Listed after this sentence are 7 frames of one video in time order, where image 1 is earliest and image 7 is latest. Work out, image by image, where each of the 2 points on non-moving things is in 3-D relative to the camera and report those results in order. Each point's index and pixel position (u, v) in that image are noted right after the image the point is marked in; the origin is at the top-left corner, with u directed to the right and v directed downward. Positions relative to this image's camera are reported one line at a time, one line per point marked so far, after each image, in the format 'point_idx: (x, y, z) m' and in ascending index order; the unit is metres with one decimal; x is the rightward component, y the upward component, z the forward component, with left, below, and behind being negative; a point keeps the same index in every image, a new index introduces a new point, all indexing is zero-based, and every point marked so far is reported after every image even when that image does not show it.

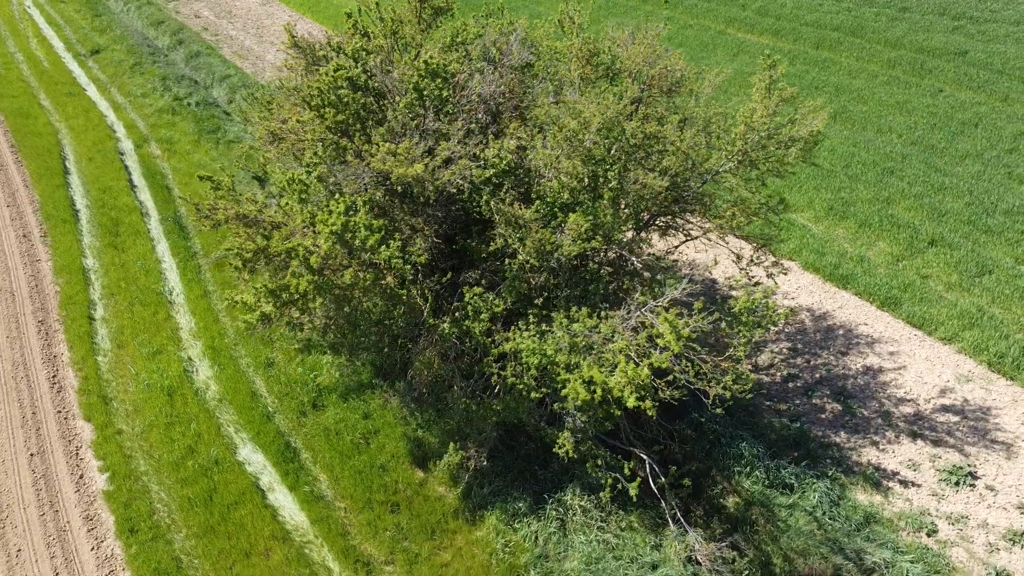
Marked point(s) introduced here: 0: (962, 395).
0: (+8.2, -1.9, +14.7) m
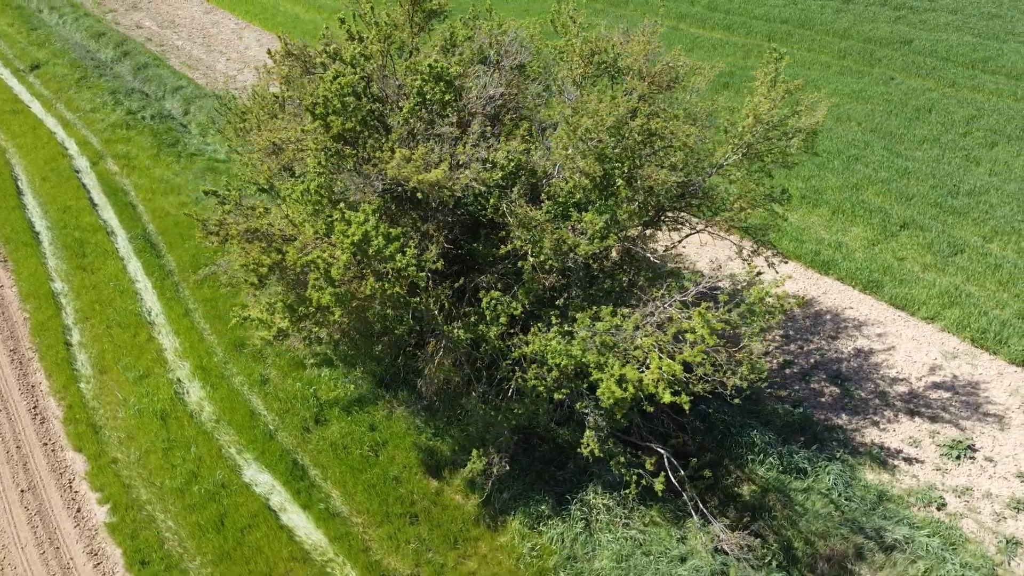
0: (+8.3, -1.6, +15.2) m
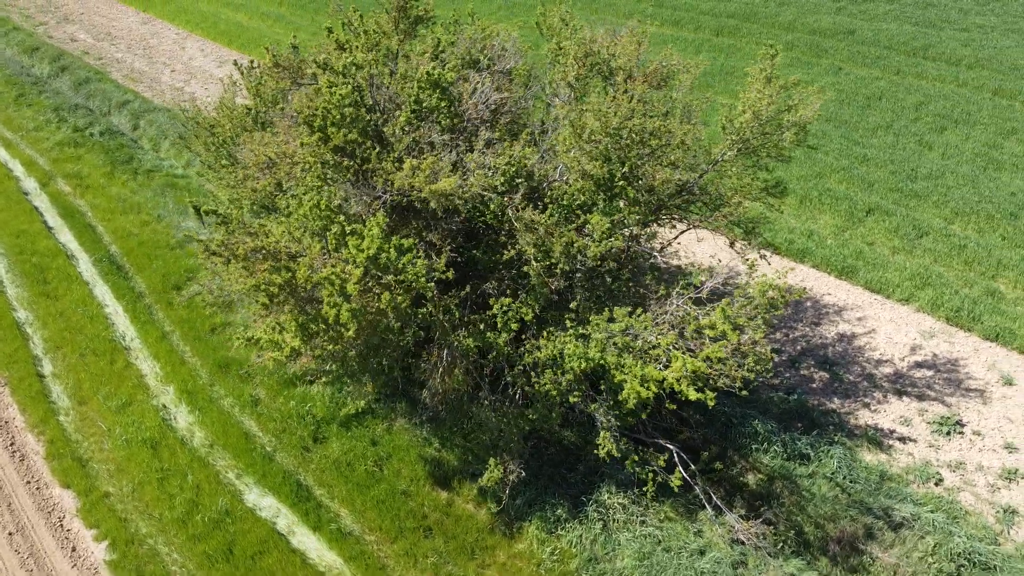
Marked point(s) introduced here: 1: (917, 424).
0: (+8.2, -1.2, +15.7) m
1: (+7.1, -2.4, +14.1) m
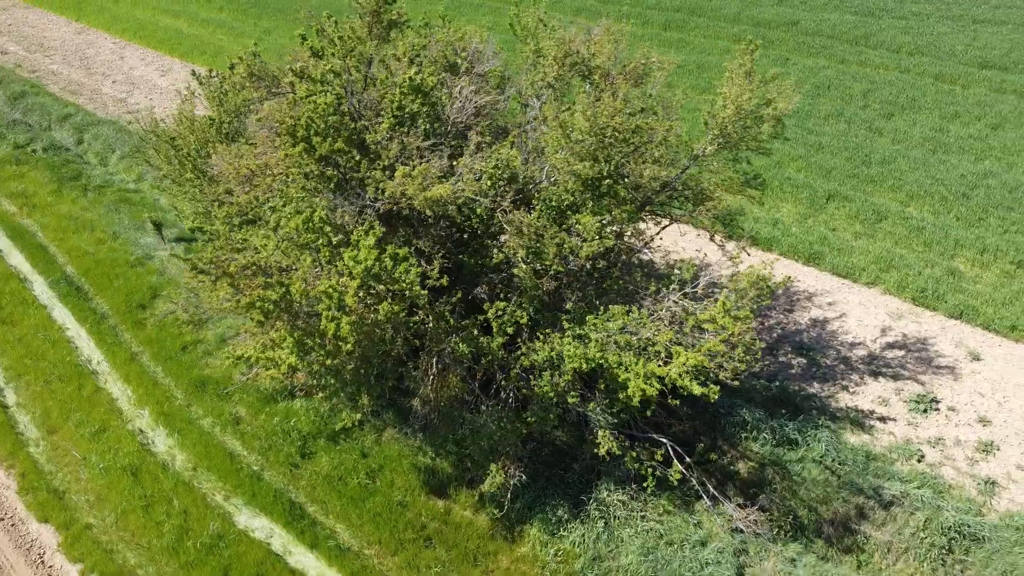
0: (+7.8, -0.9, +16.2) m
1: (+6.9, -2.1, +14.5) m
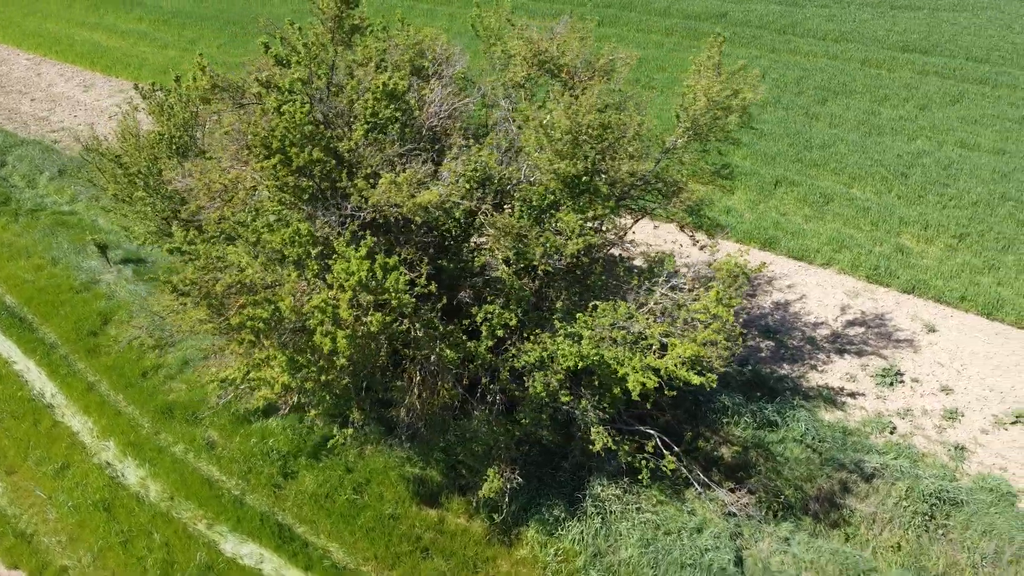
0: (+7.2, -0.4, +16.8) m
1: (+6.5, -1.7, +15.0) m
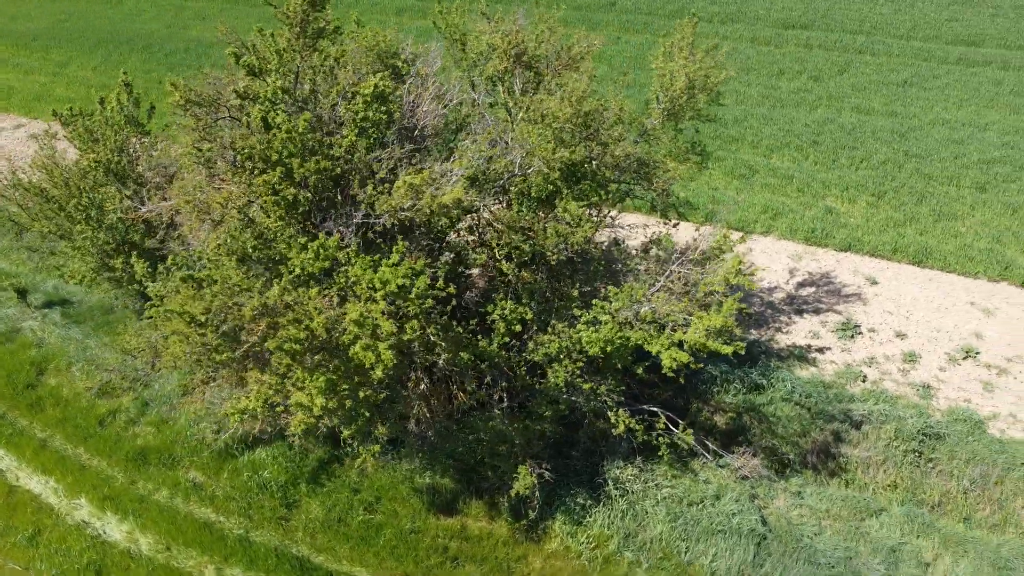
0: (+6.4, +0.4, +17.7) m
1: (+6.2, -0.9, +15.9) m
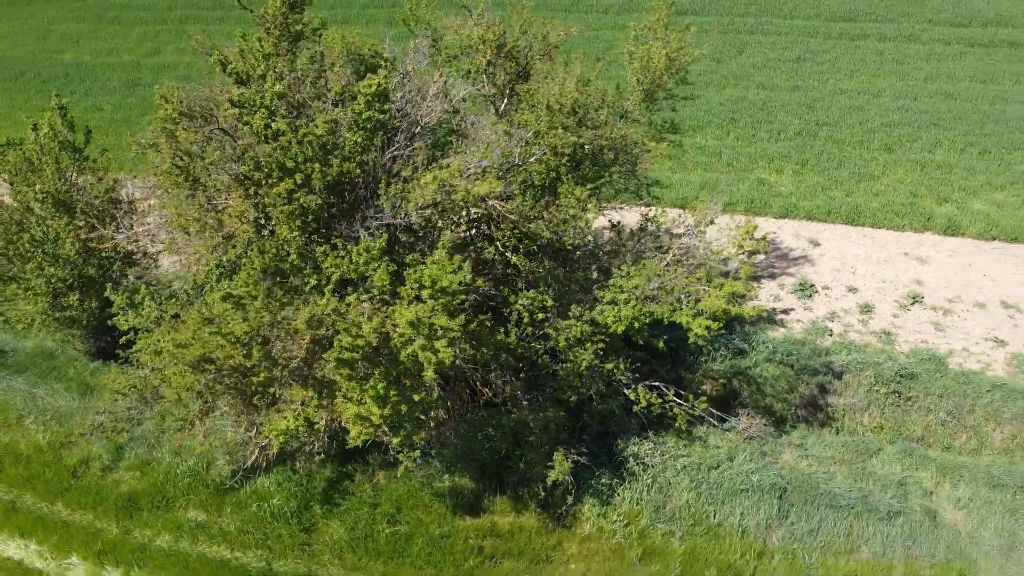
0: (+5.5, +1.1, +18.6) m
1: (+5.7, -0.2, +16.8) m
